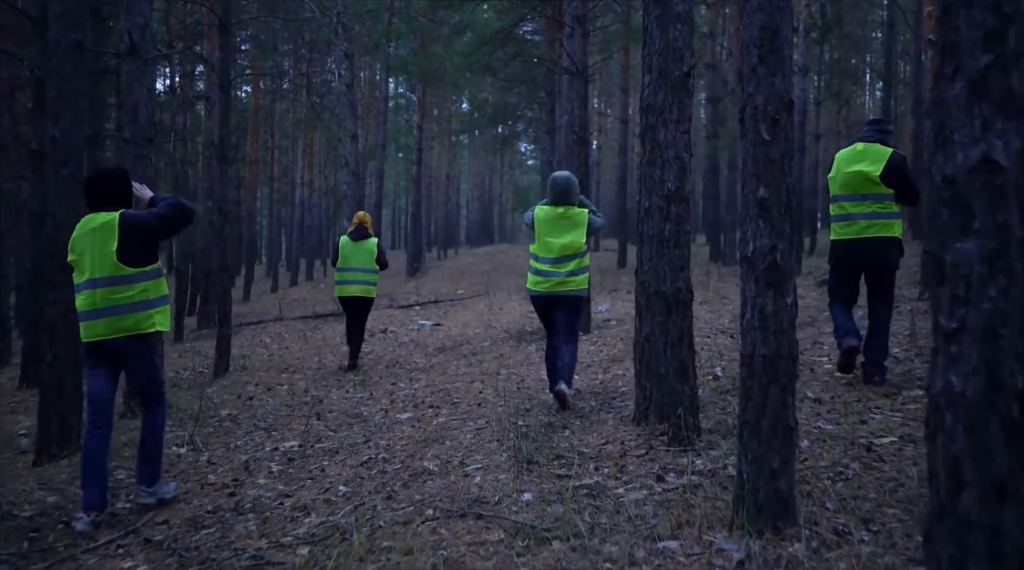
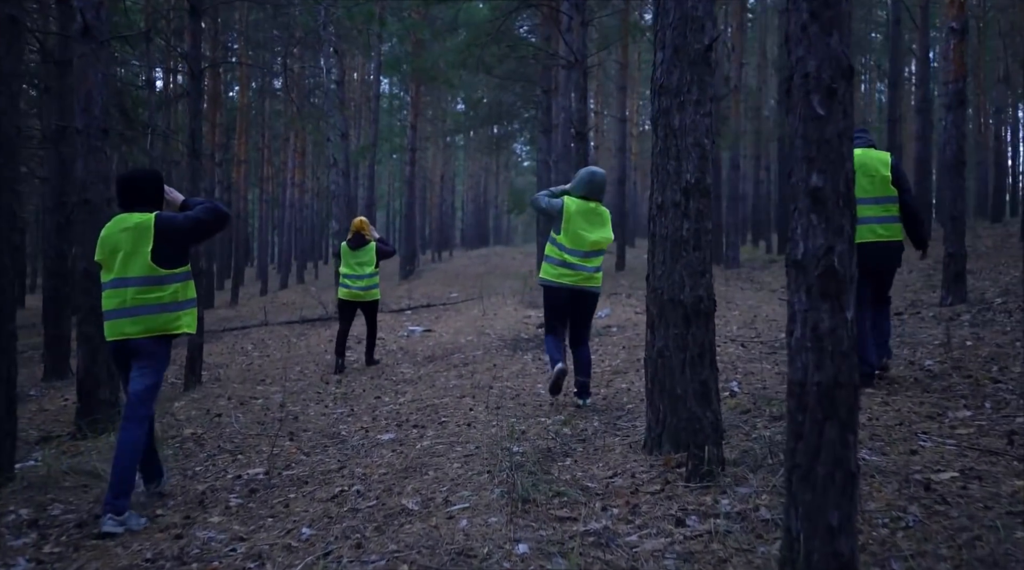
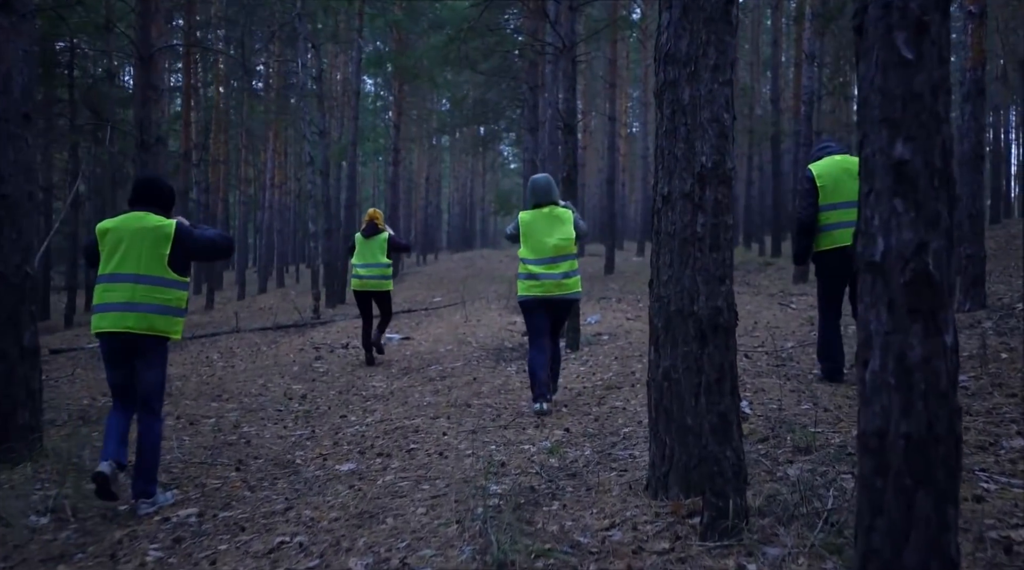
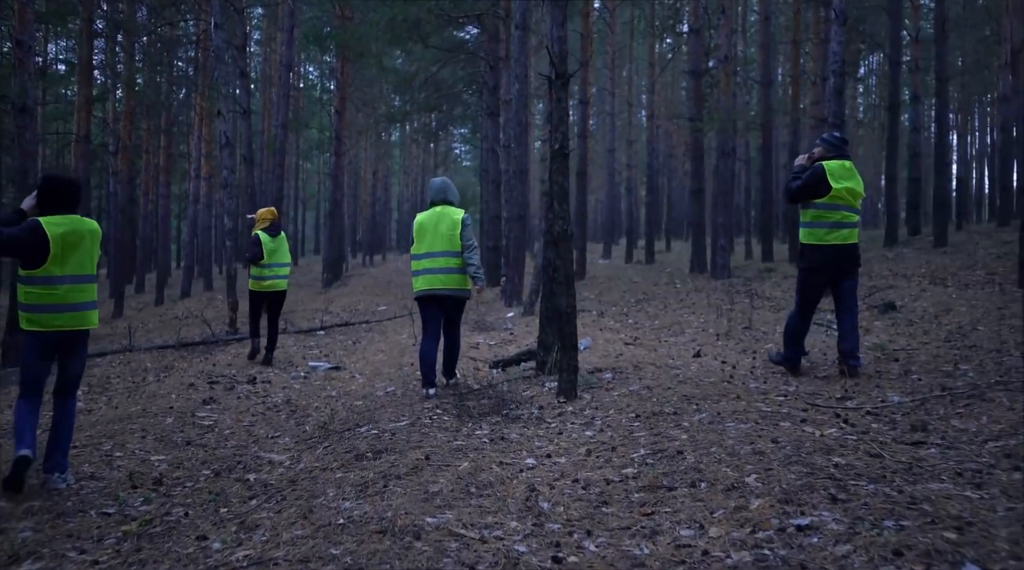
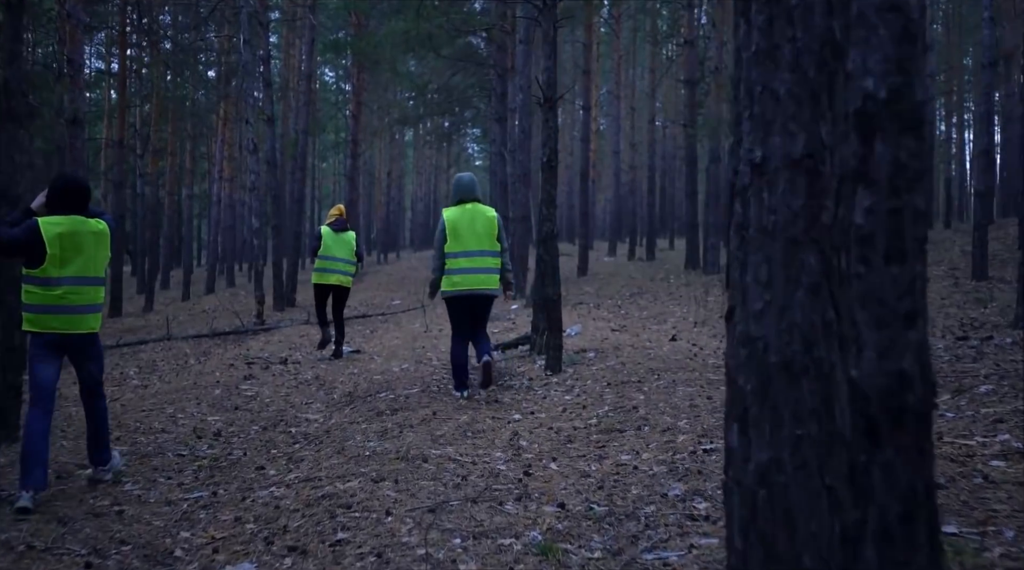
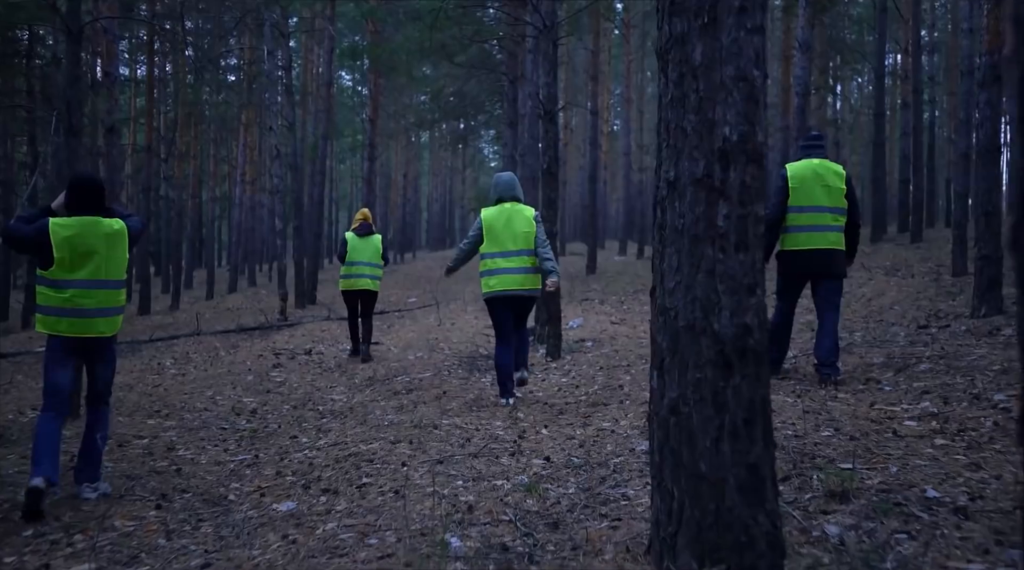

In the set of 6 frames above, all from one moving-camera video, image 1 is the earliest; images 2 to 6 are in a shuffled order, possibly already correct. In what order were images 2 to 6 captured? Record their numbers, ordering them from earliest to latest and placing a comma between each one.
2, 3, 6, 5, 4
